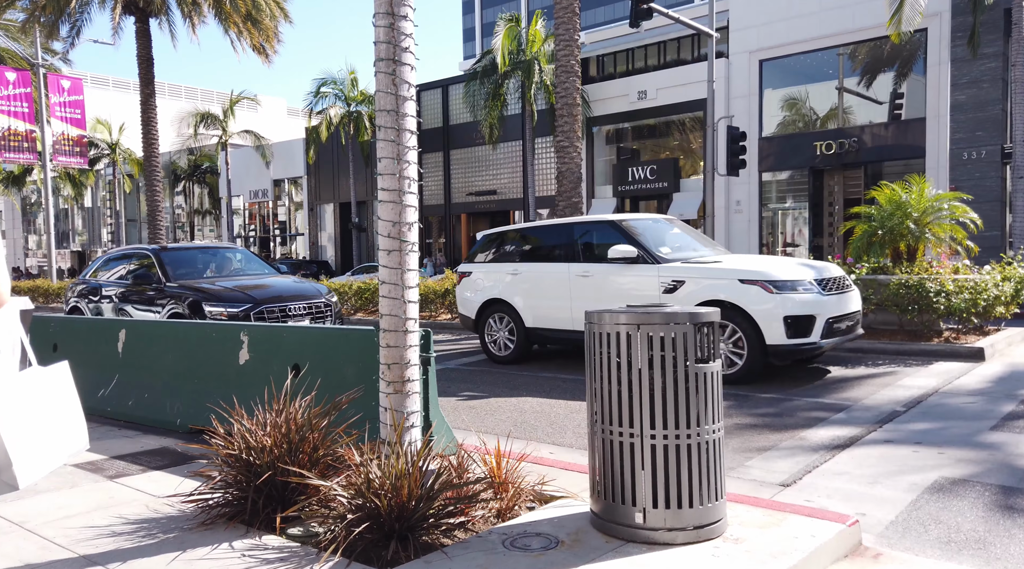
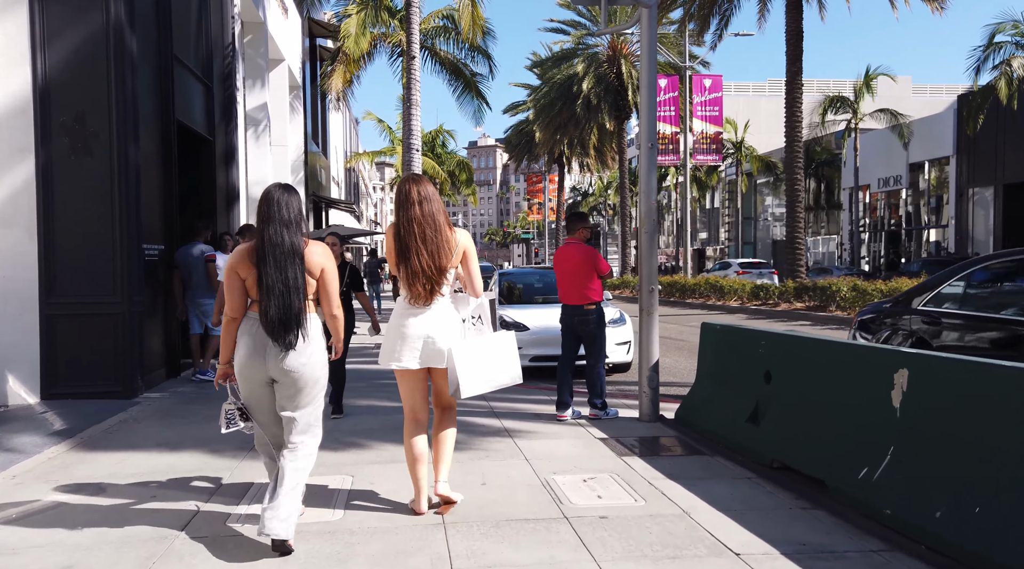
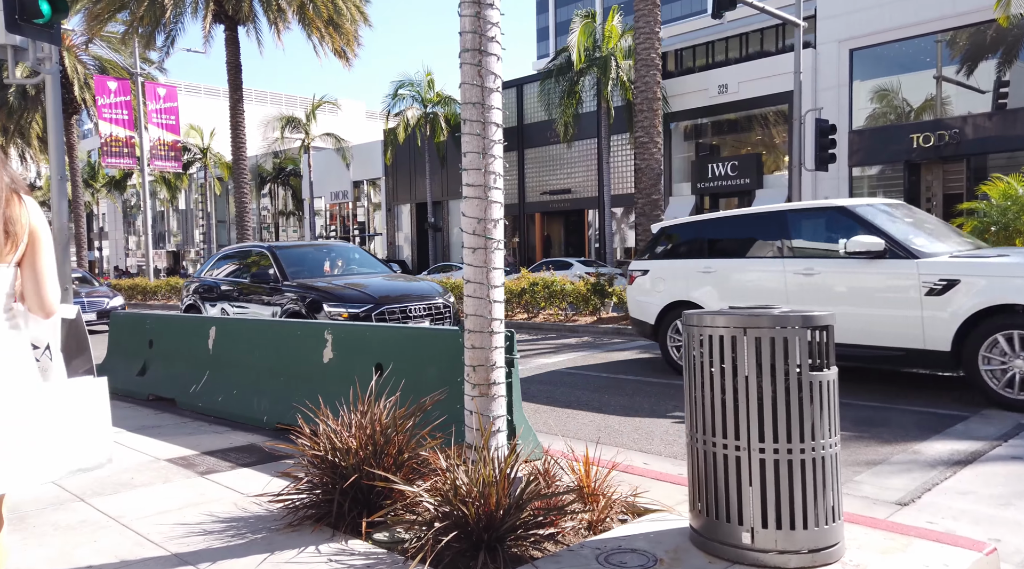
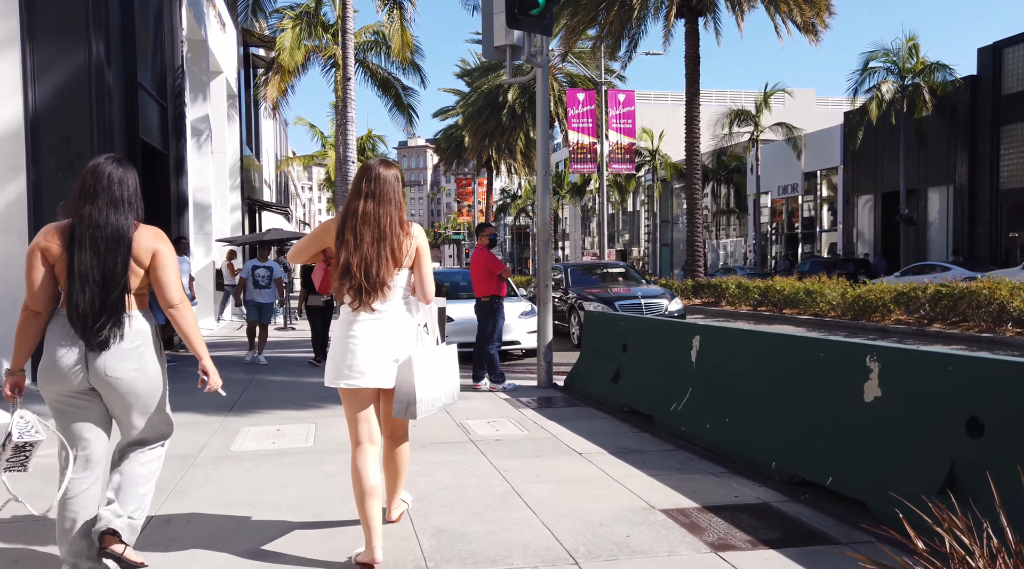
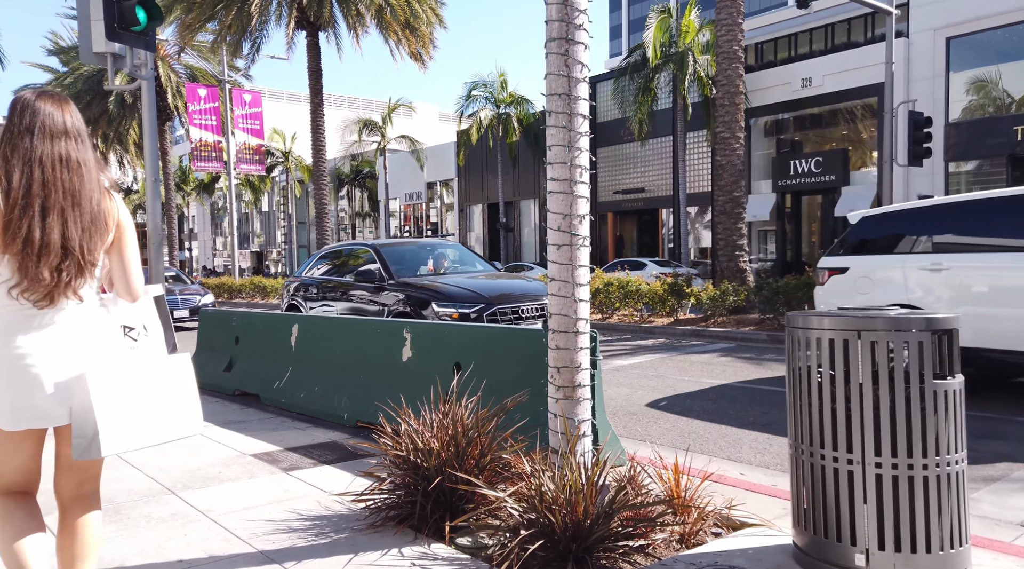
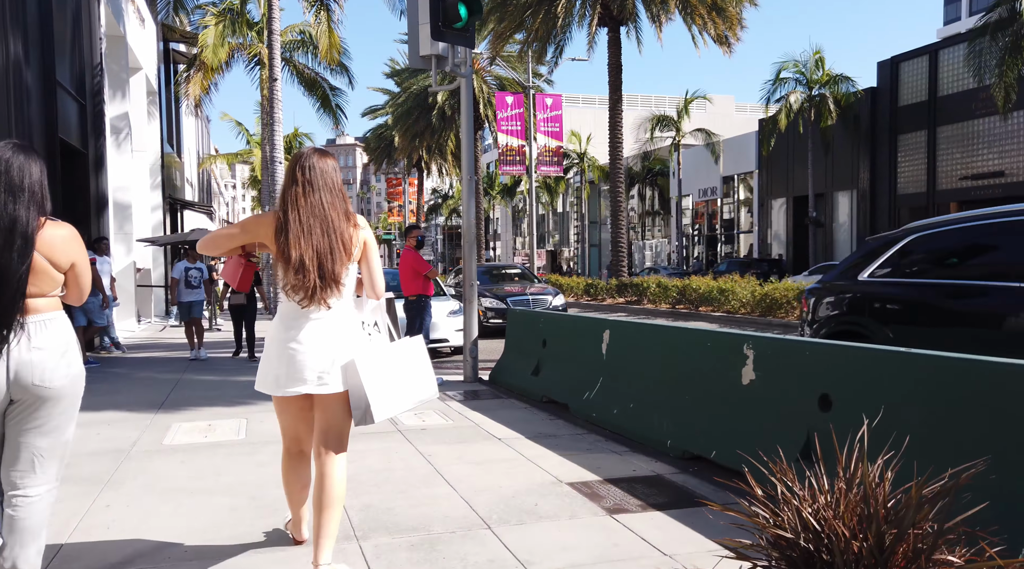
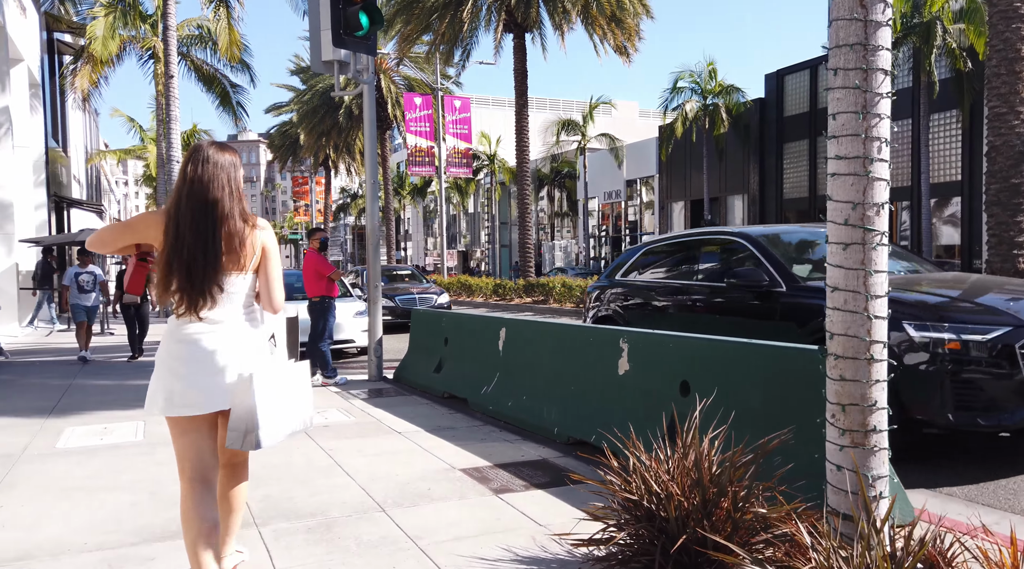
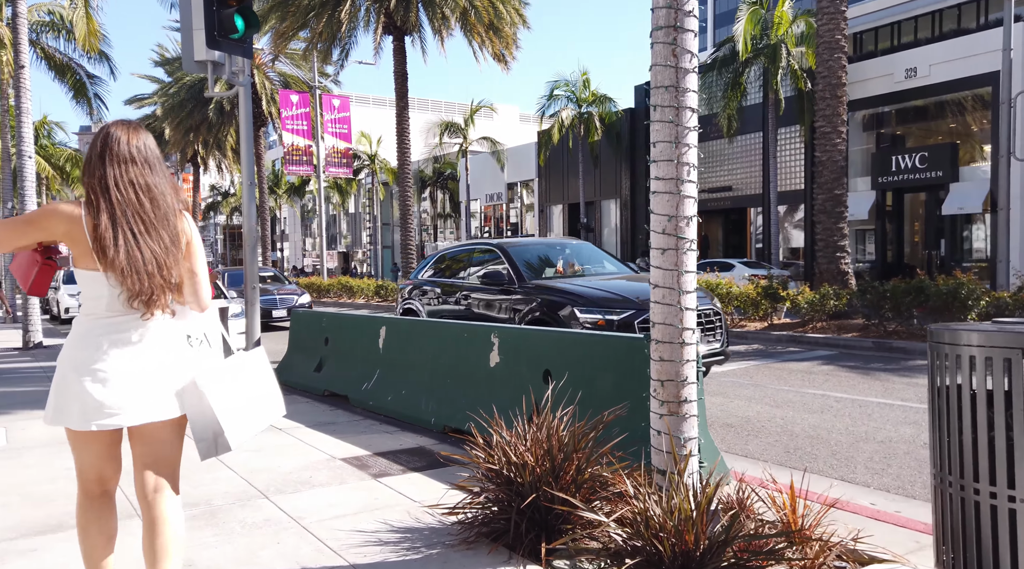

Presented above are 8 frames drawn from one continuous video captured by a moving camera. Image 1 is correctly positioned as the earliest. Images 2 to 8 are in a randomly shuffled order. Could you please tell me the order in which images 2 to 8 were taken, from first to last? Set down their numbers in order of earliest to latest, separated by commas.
3, 5, 8, 7, 6, 4, 2
